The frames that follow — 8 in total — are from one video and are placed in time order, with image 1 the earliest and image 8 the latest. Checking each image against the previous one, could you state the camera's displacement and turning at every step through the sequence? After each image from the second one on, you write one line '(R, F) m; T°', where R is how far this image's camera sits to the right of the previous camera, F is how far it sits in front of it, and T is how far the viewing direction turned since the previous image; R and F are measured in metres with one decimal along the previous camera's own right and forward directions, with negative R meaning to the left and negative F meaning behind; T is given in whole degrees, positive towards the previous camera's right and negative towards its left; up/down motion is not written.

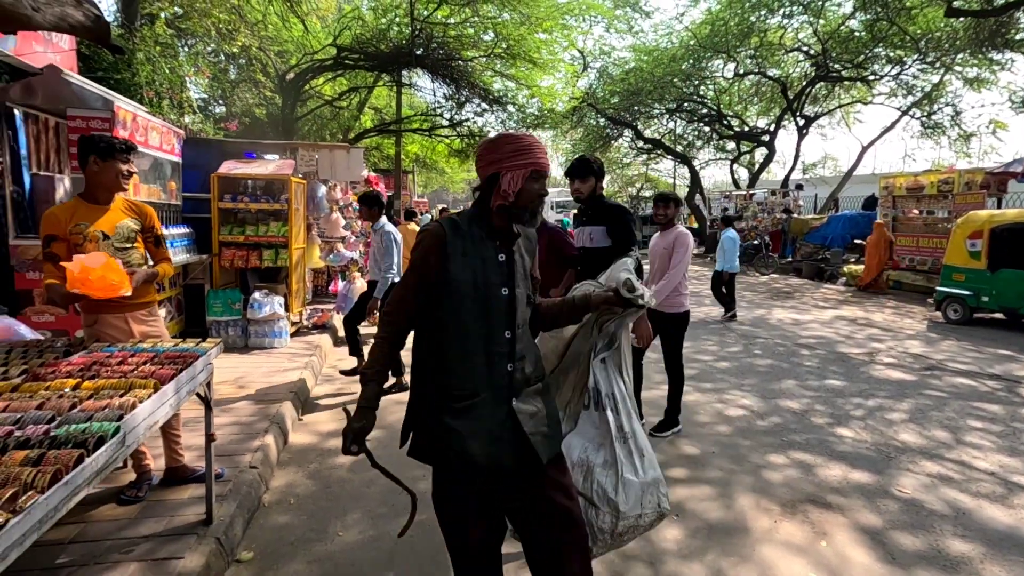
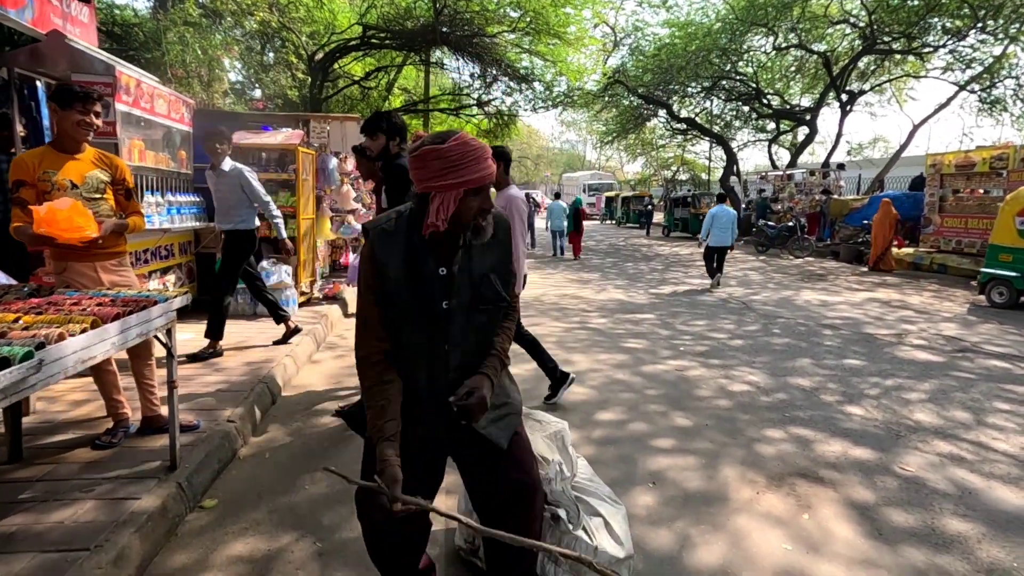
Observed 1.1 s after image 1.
(+0.4, +0.1) m; -4°
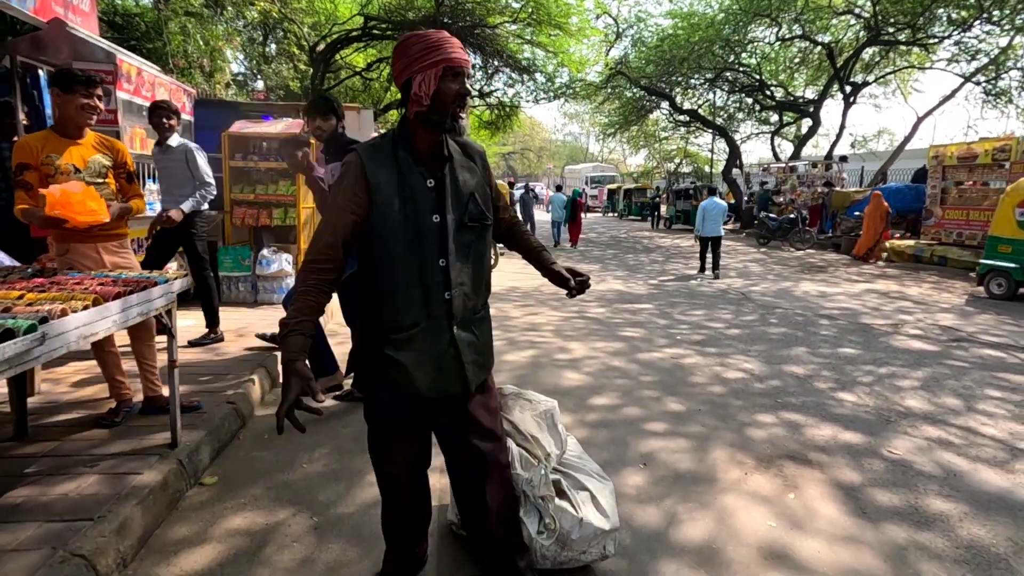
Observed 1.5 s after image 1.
(+0.1, -0.1) m; 0°
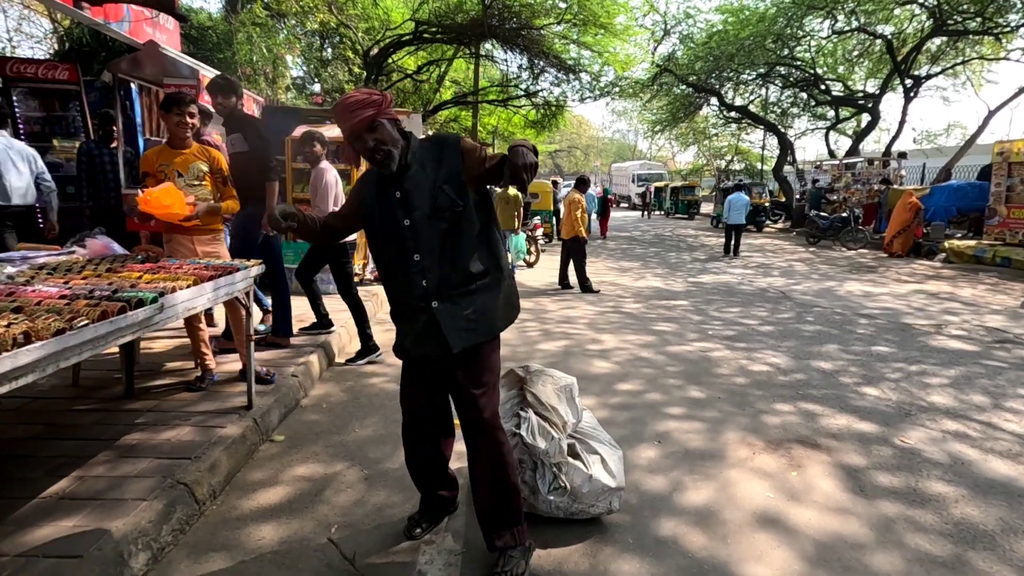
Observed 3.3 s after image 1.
(+0.1, -0.4) m; -5°
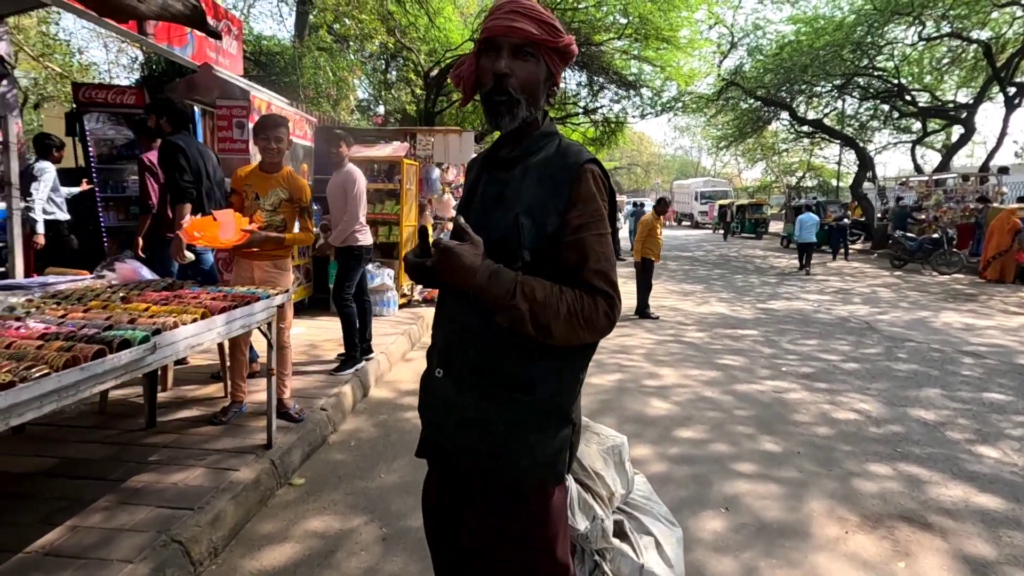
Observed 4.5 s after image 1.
(+0.1, +0.4) m; -6°
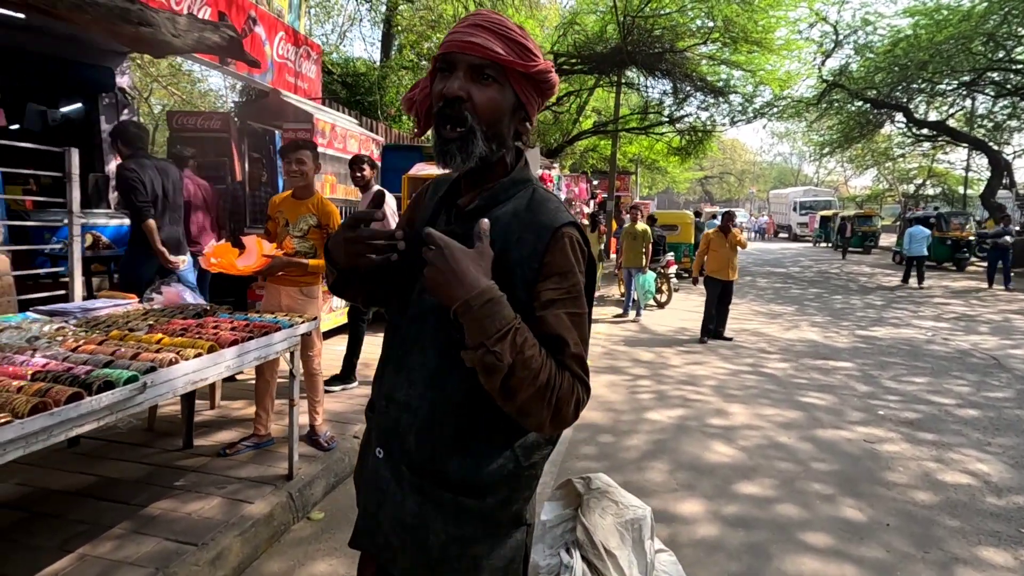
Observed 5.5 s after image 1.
(+0.3, +0.3) m; -9°
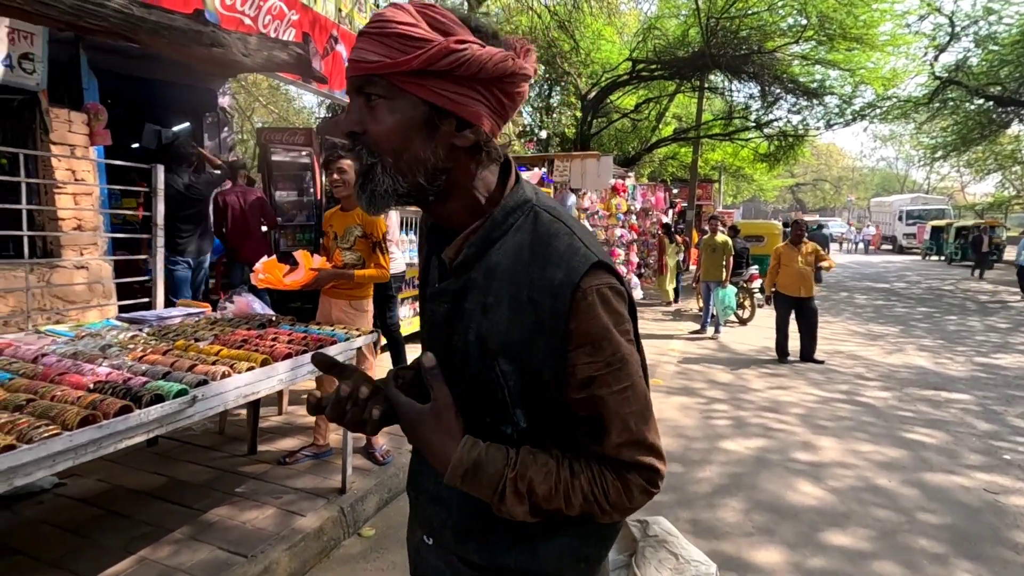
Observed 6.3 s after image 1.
(+0.1, +0.2) m; -8°
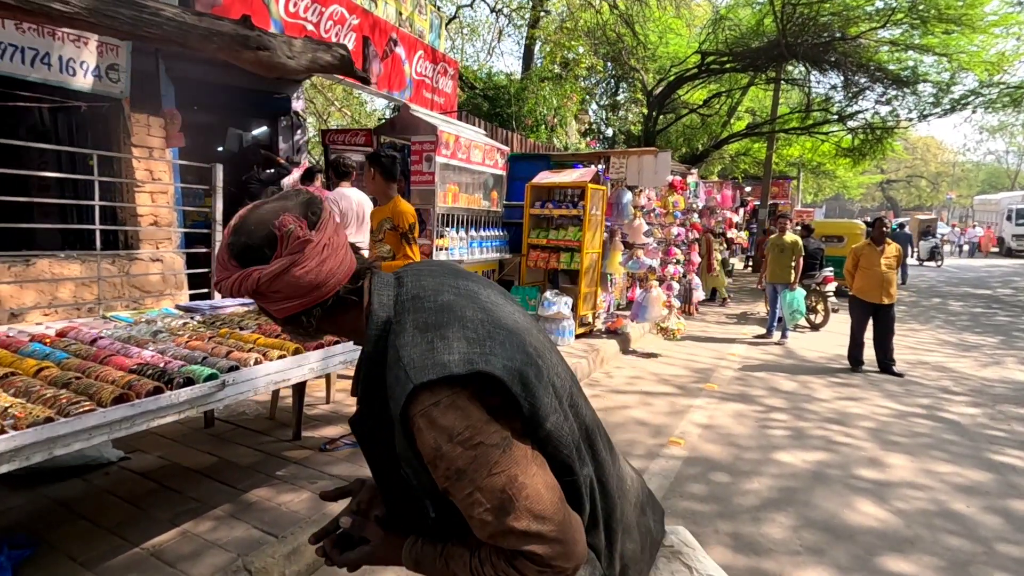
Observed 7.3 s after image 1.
(+0.2, 0.0) m; -7°
